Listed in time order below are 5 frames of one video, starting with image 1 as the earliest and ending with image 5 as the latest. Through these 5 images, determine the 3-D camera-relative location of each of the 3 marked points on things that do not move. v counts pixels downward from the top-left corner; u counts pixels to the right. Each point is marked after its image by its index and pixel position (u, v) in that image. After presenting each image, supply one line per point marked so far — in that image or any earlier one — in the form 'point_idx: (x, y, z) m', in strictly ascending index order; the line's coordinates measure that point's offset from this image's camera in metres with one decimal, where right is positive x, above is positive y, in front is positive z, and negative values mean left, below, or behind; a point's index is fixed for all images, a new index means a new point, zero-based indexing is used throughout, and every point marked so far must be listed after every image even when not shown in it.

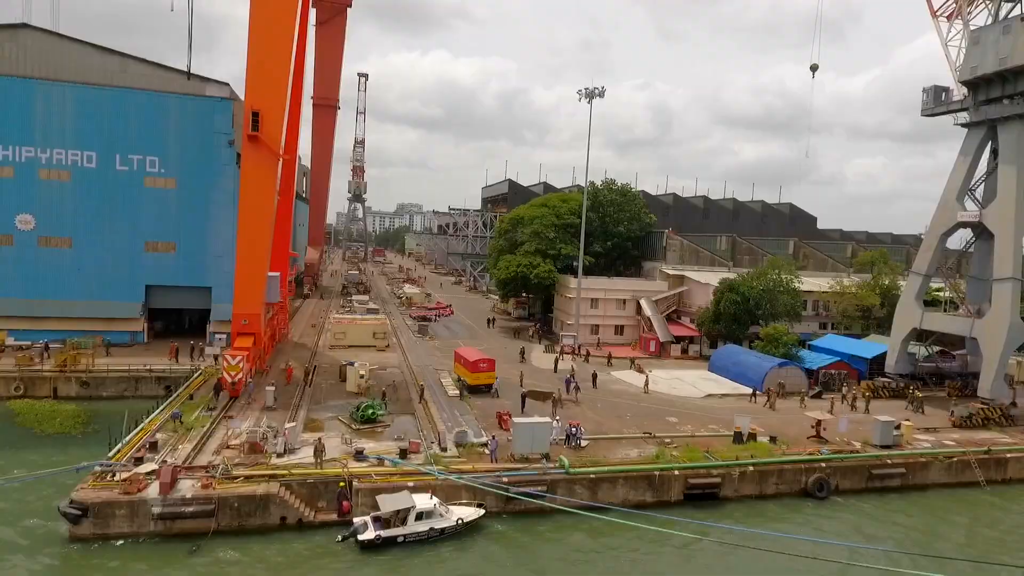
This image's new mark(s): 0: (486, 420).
0: (-0.3, -1.6, +8.4) m
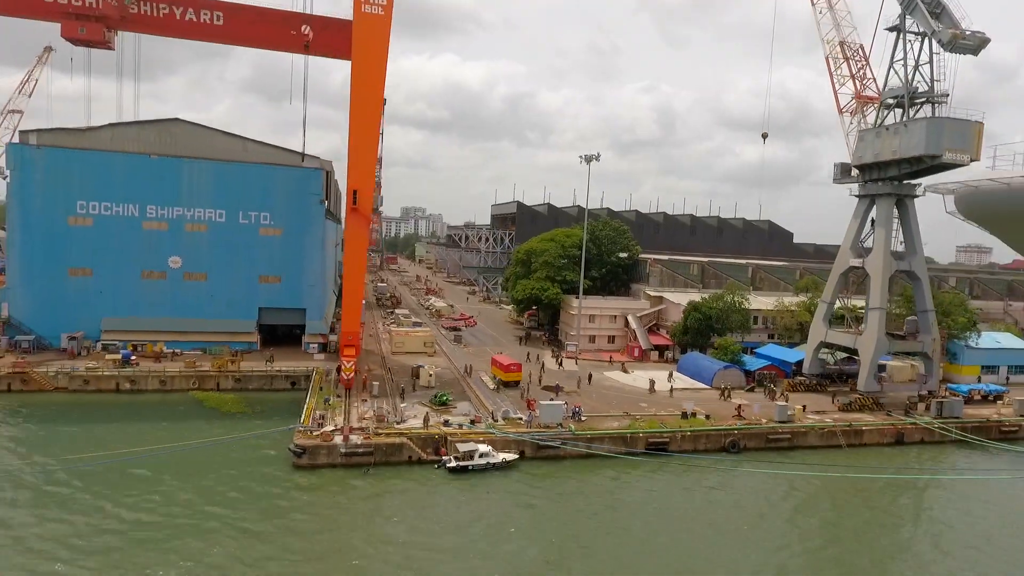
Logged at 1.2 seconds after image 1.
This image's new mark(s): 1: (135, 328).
0: (+0.1, -2.1, +12.5) m
1: (-8.4, -0.9, +15.1) m
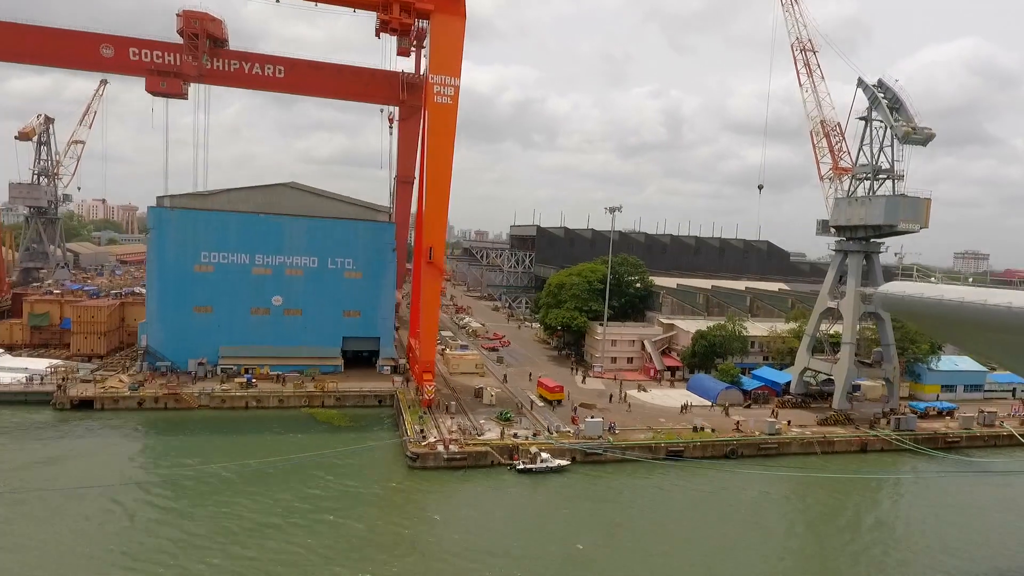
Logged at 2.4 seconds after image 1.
0: (+1.3, -3.1, +15.9) m
1: (-7.3, -1.8, +18.5) m
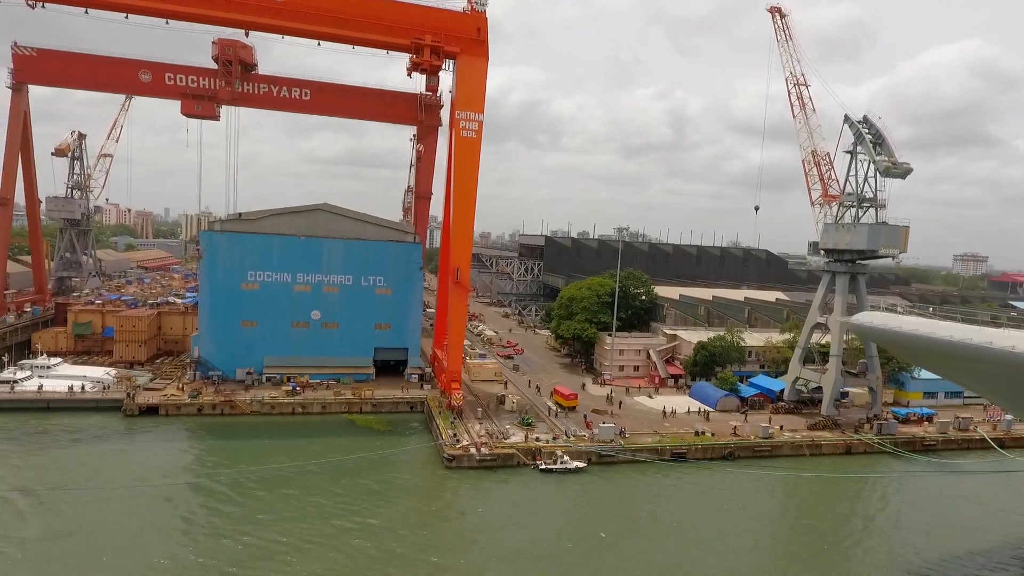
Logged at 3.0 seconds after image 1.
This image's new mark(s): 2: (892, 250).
0: (+1.8, -3.6, +17.7) m
1: (-6.7, -2.3, +20.3) m
2: (+10.1, +1.0, +17.9) m
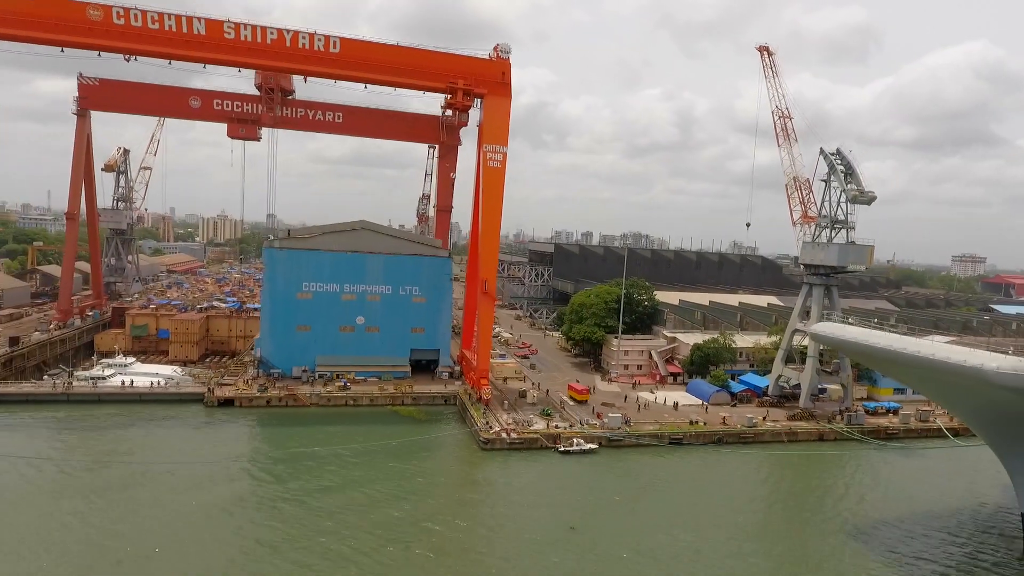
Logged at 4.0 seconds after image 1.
0: (+2.4, -3.9, +20.7) m
1: (-6.1, -2.6, +23.4) m
2: (+10.7, +0.7, +20.8) m
